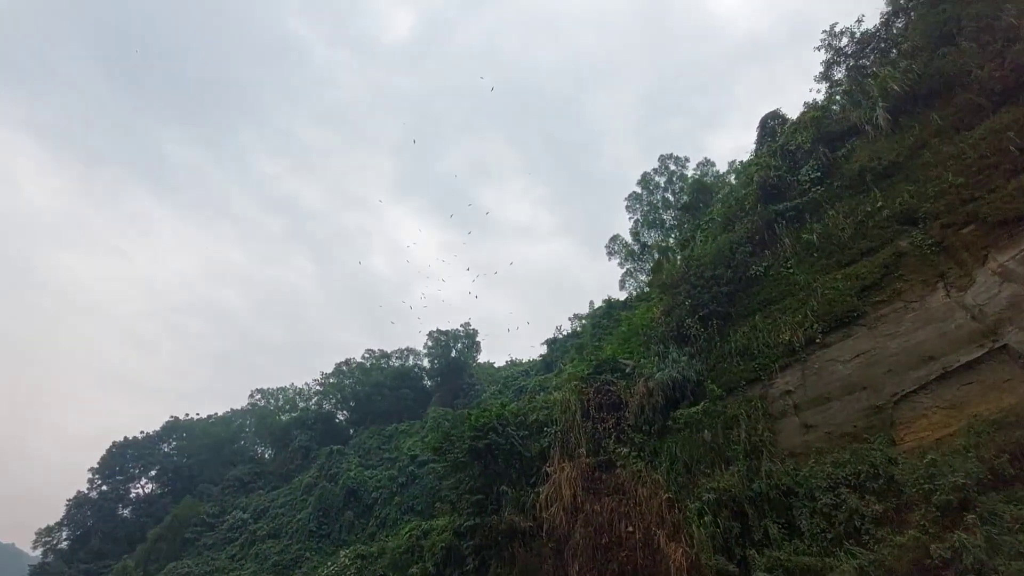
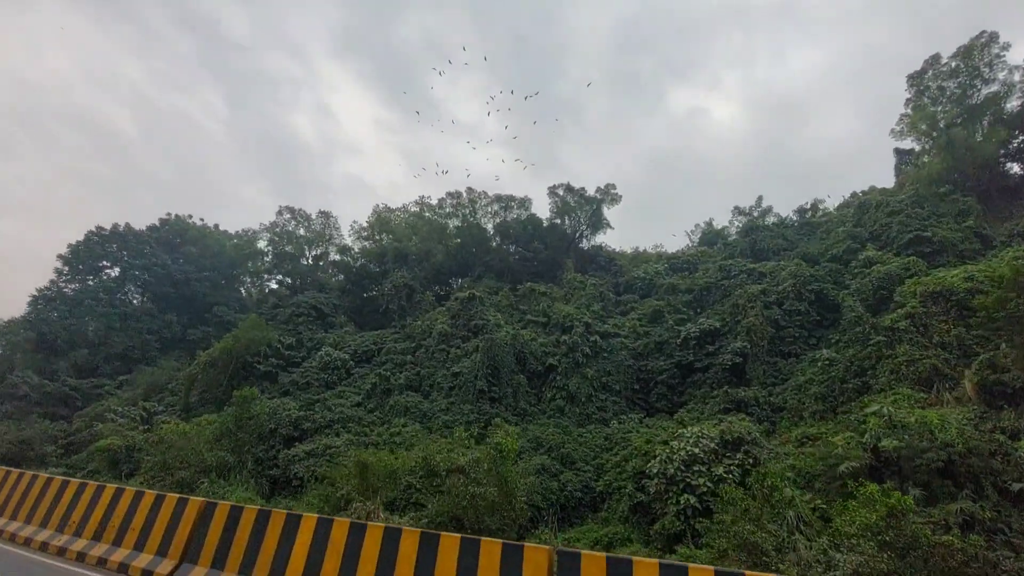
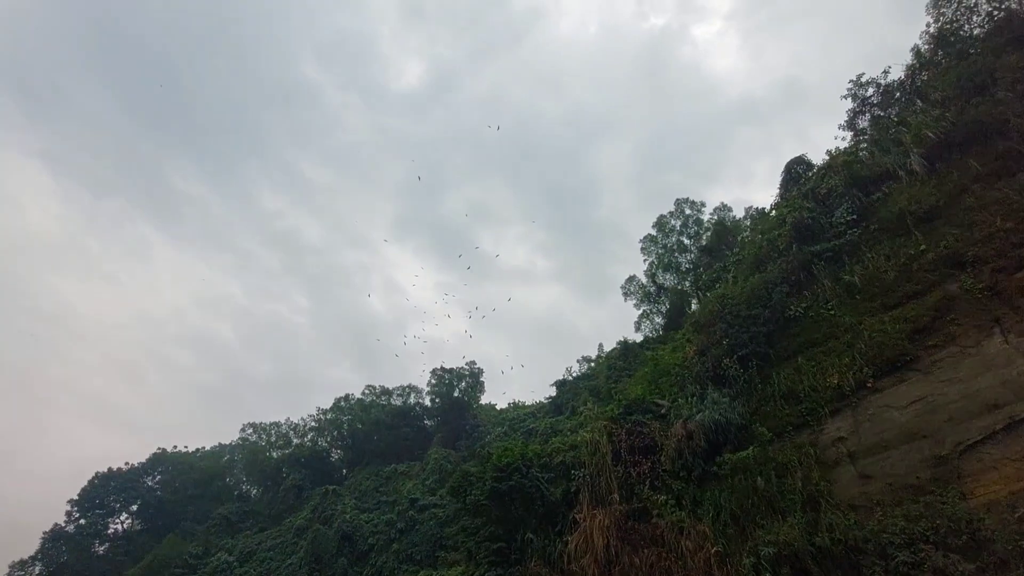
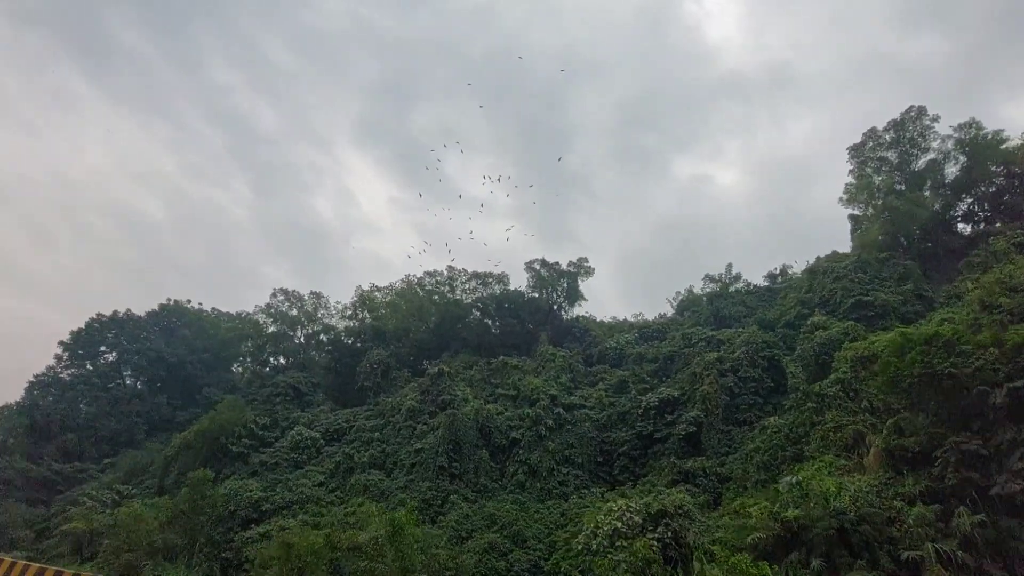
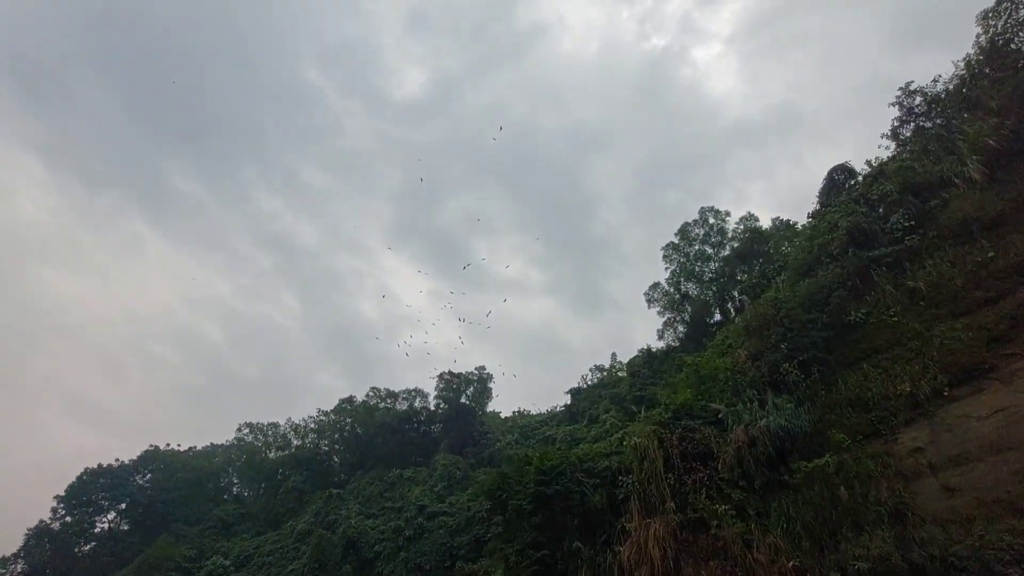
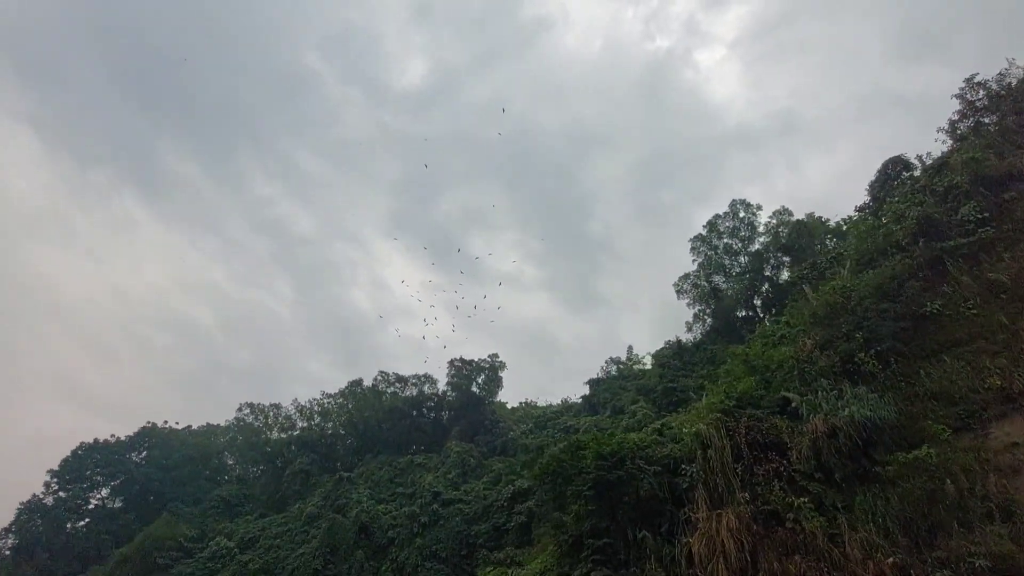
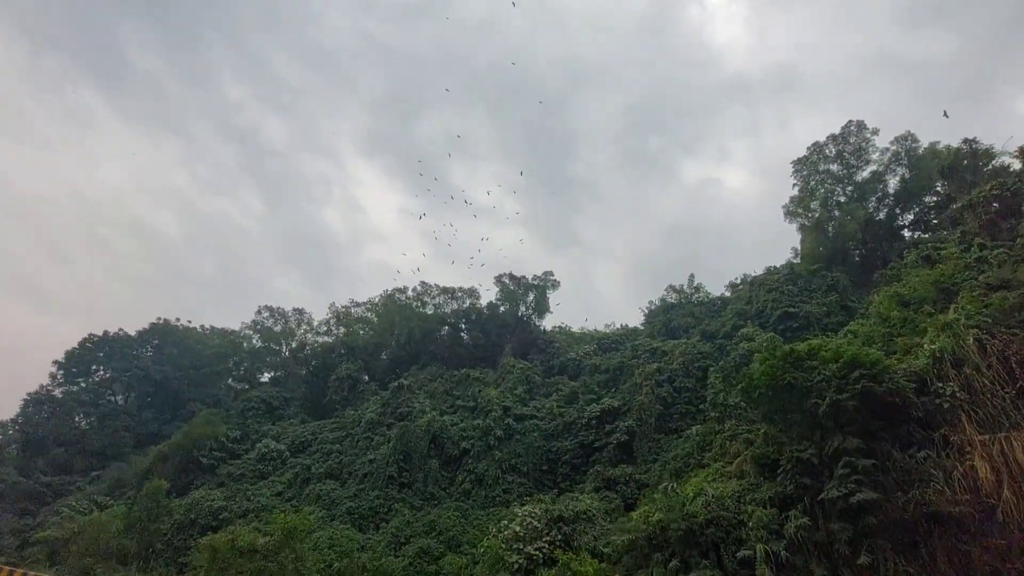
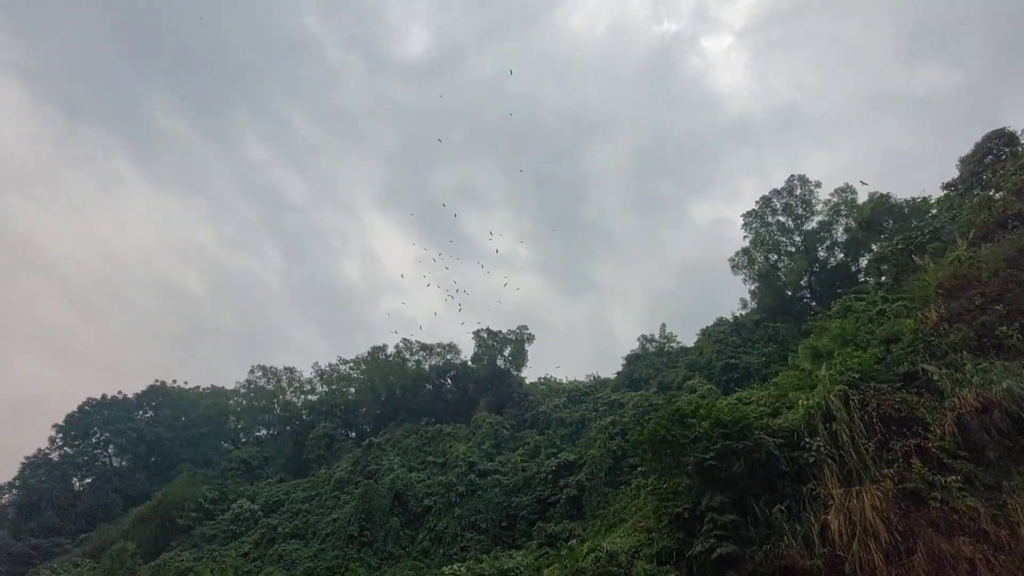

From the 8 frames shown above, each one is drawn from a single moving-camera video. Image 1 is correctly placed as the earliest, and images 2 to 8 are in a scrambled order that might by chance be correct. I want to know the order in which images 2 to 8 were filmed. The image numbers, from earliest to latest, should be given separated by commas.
3, 5, 6, 8, 7, 4, 2
